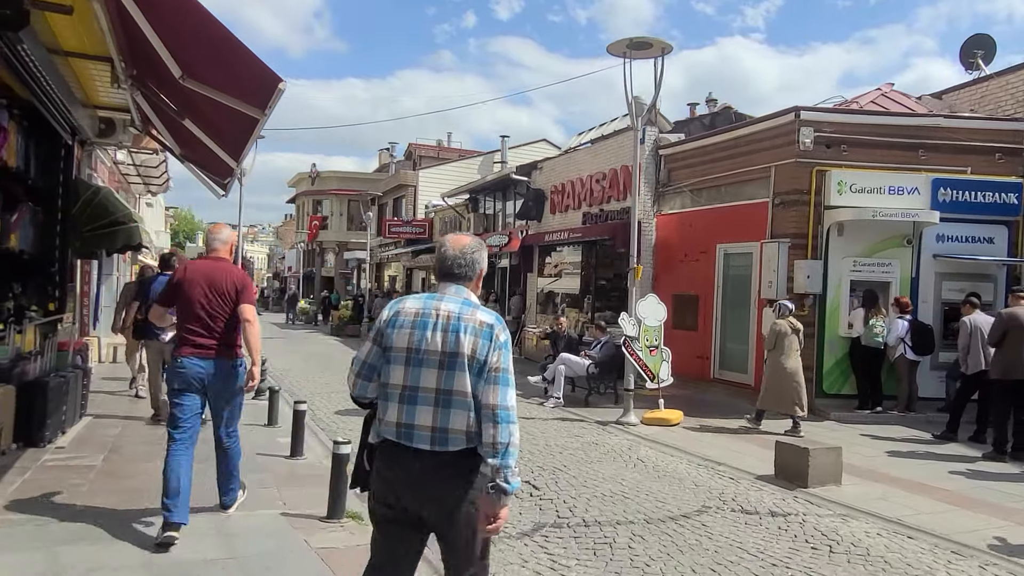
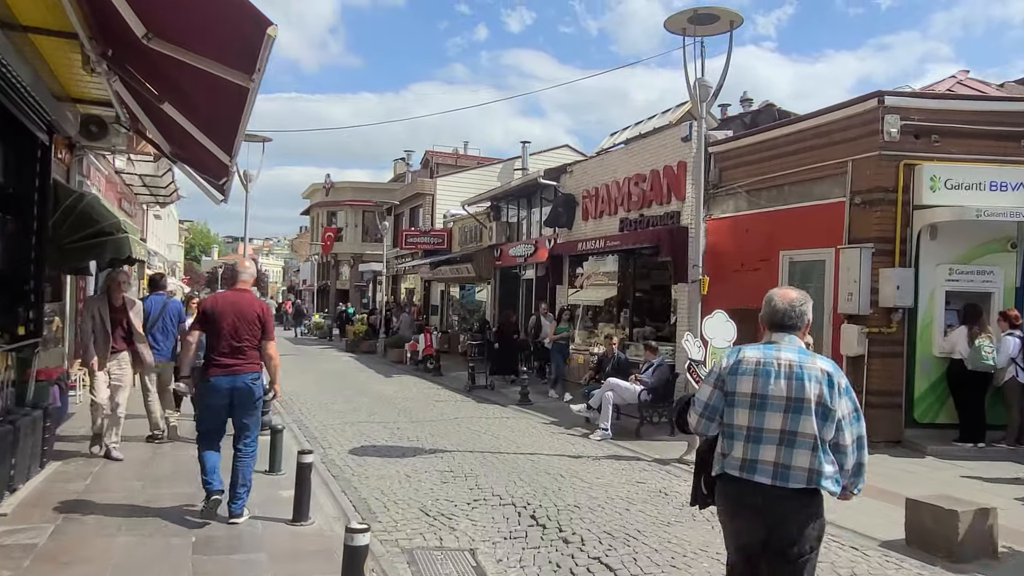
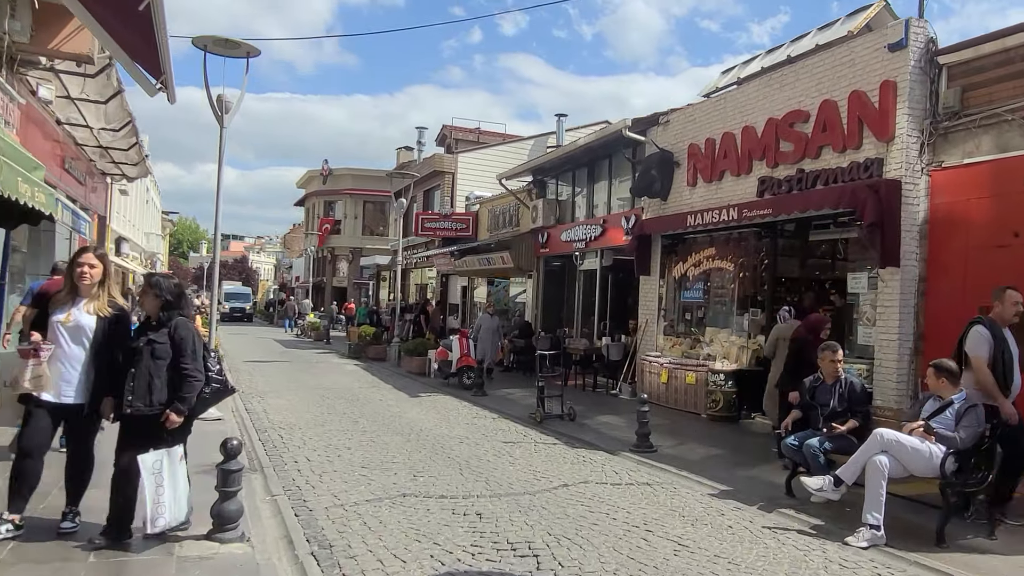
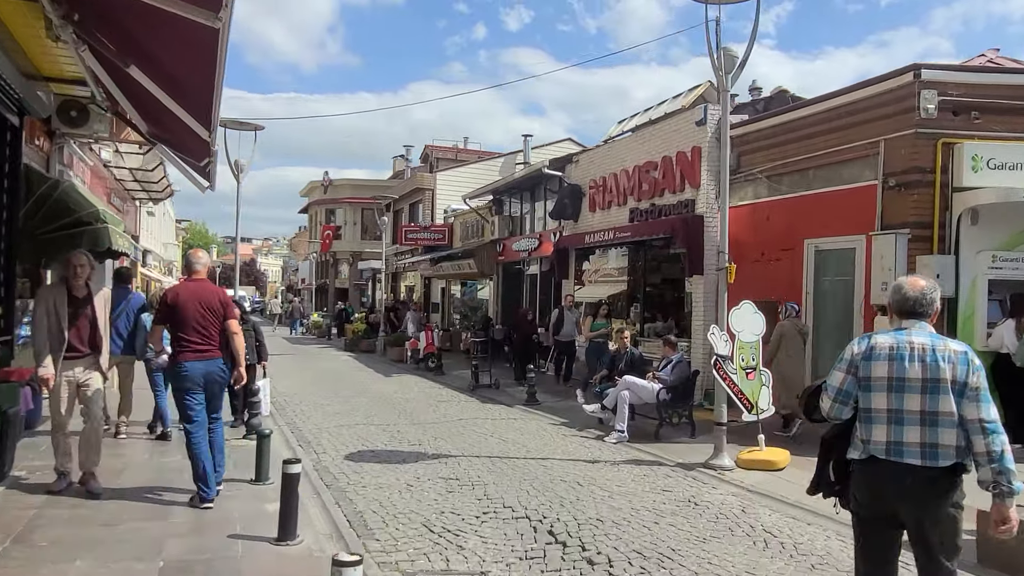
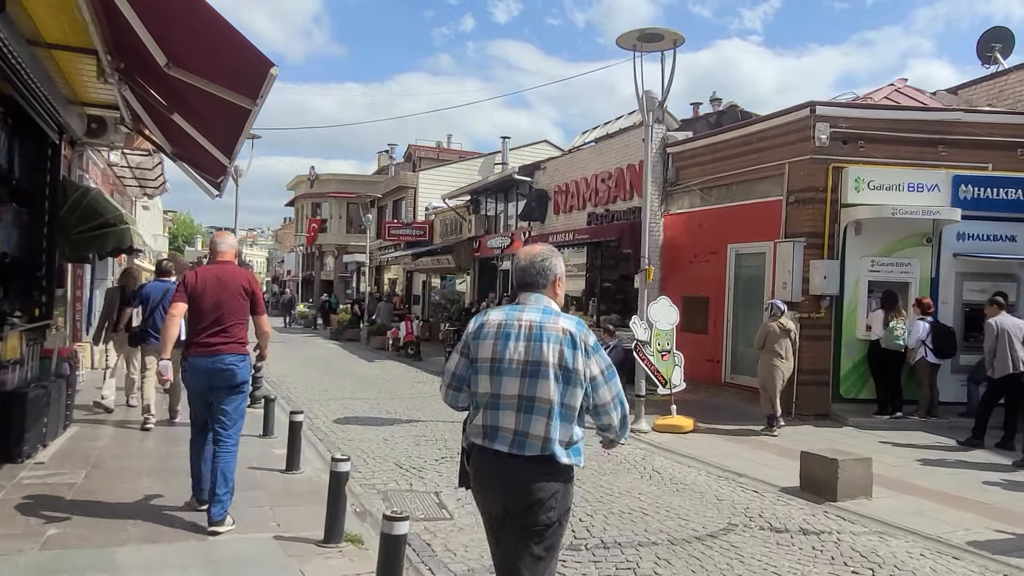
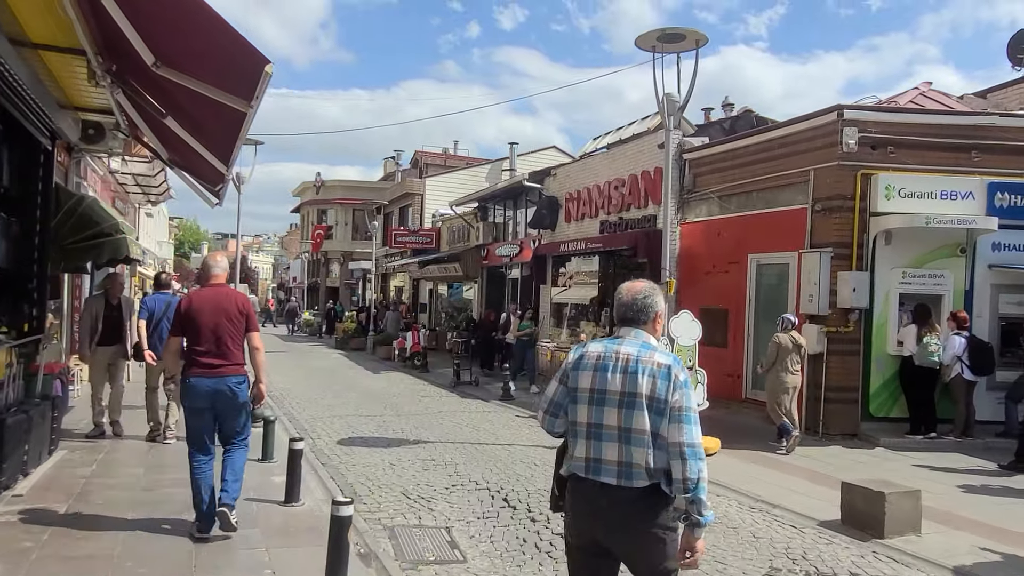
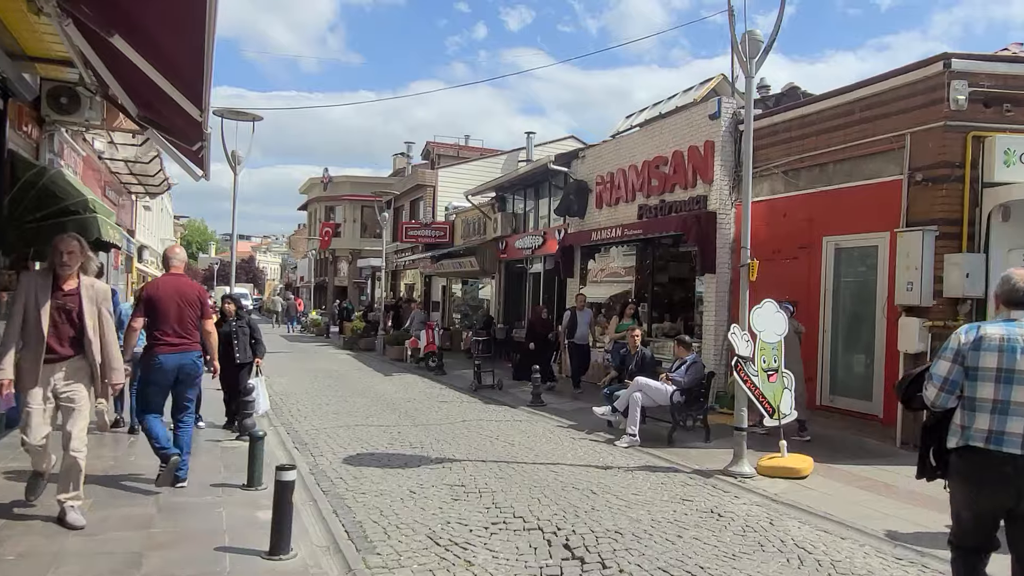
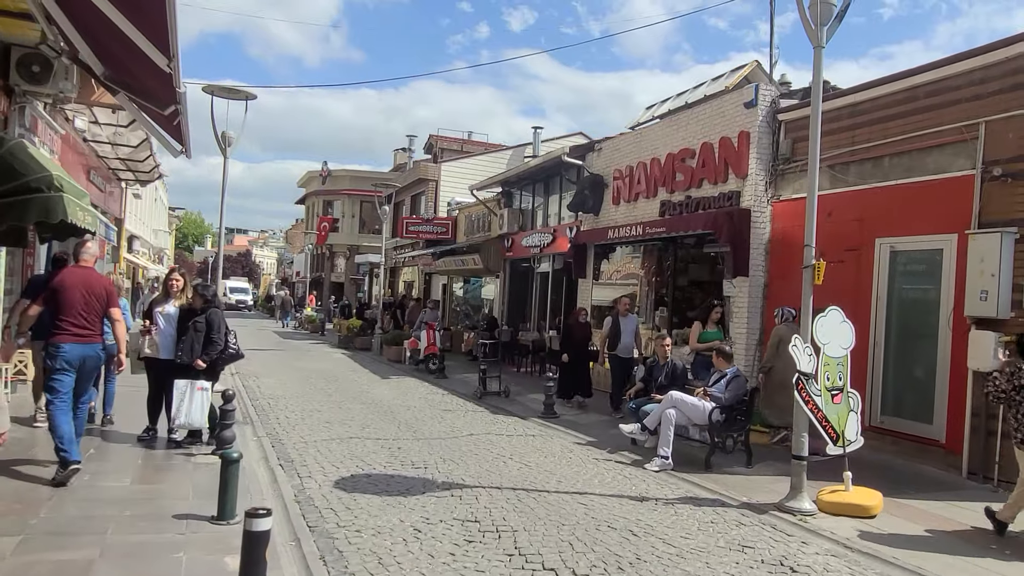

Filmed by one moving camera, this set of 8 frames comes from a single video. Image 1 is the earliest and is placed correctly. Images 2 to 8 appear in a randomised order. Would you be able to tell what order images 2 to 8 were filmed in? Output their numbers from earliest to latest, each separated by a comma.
5, 6, 2, 4, 7, 8, 3
